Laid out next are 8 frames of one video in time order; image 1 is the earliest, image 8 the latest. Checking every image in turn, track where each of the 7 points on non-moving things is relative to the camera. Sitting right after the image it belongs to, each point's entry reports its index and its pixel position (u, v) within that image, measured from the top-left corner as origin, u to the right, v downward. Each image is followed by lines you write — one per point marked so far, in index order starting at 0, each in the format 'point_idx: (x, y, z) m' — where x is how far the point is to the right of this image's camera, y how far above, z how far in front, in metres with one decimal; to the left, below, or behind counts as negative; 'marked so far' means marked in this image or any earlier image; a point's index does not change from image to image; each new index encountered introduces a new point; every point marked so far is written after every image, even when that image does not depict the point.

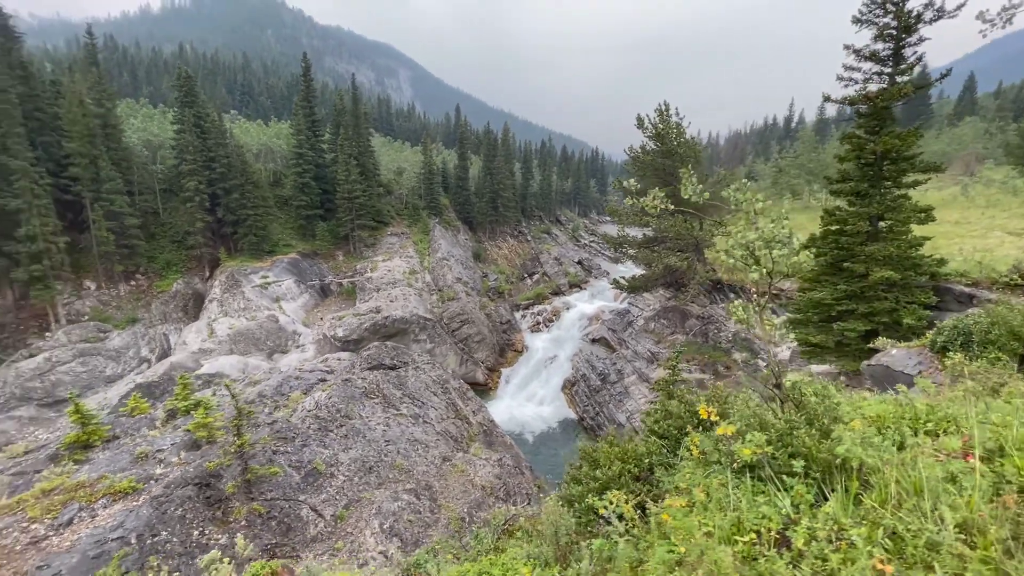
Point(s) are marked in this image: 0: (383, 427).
0: (-3.1, -3.3, +11.1) m
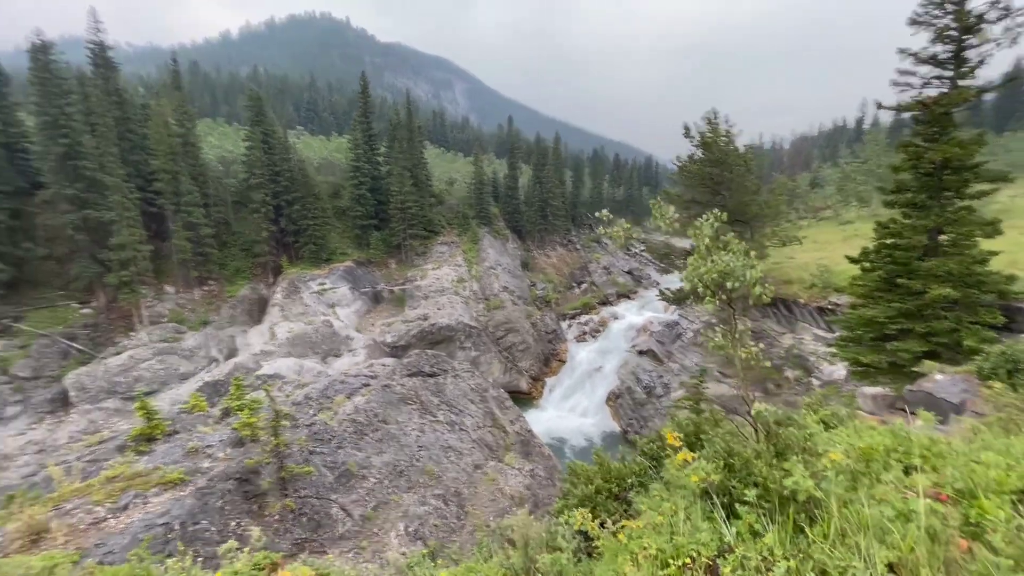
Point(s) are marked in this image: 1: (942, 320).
0: (-2.3, -3.5, +11.5) m
1: (+8.9, -0.8, +10.2) m
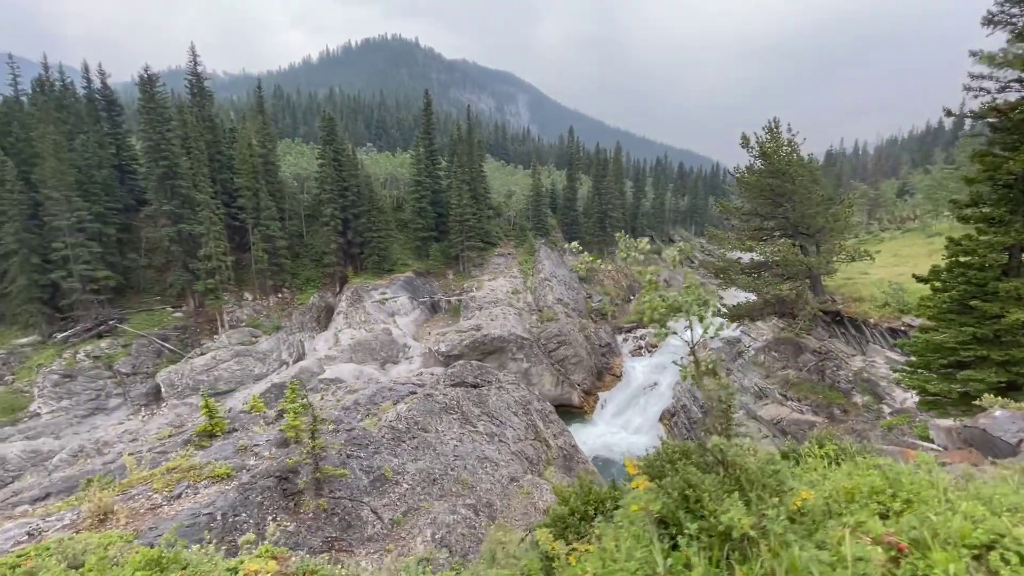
0: (-1.5, -3.8, +11.9) m
1: (+9.6, -1.2, +9.2) m
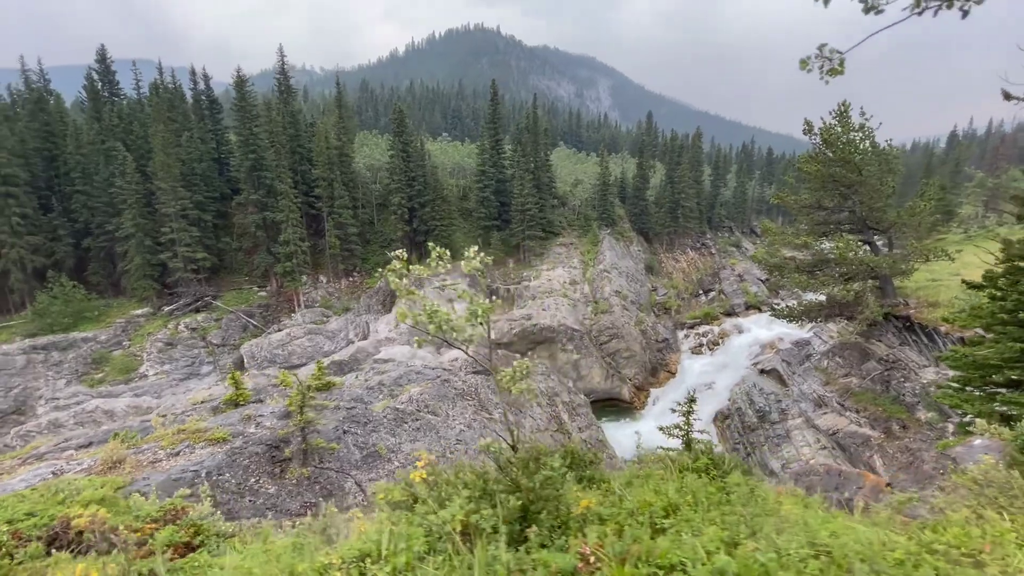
0: (-1.3, -3.6, +12.4) m
1: (+9.3, -1.4, +7.9) m
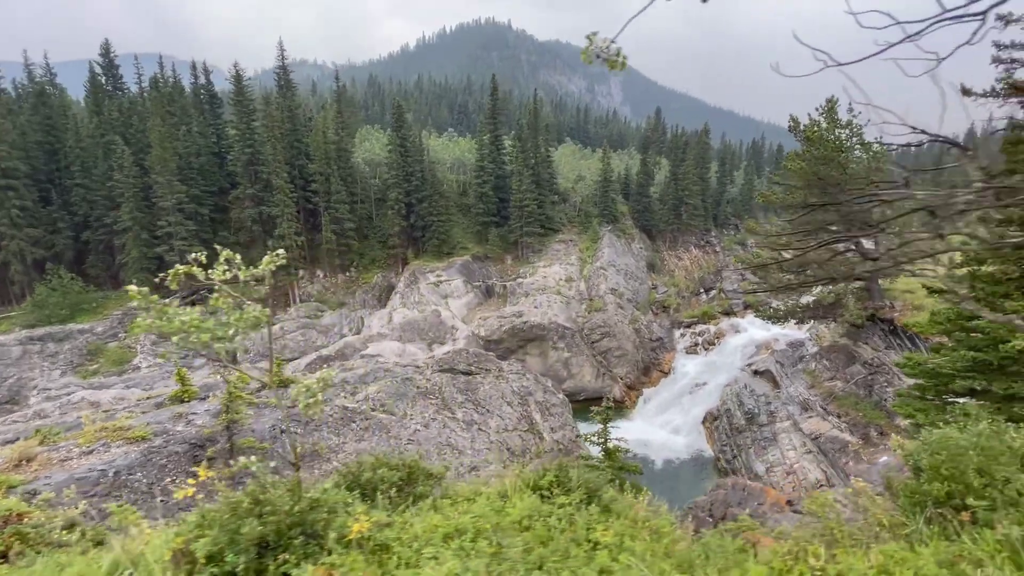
0: (-2.4, -3.6, +12.3) m
1: (+8.1, -1.5, +7.6) m
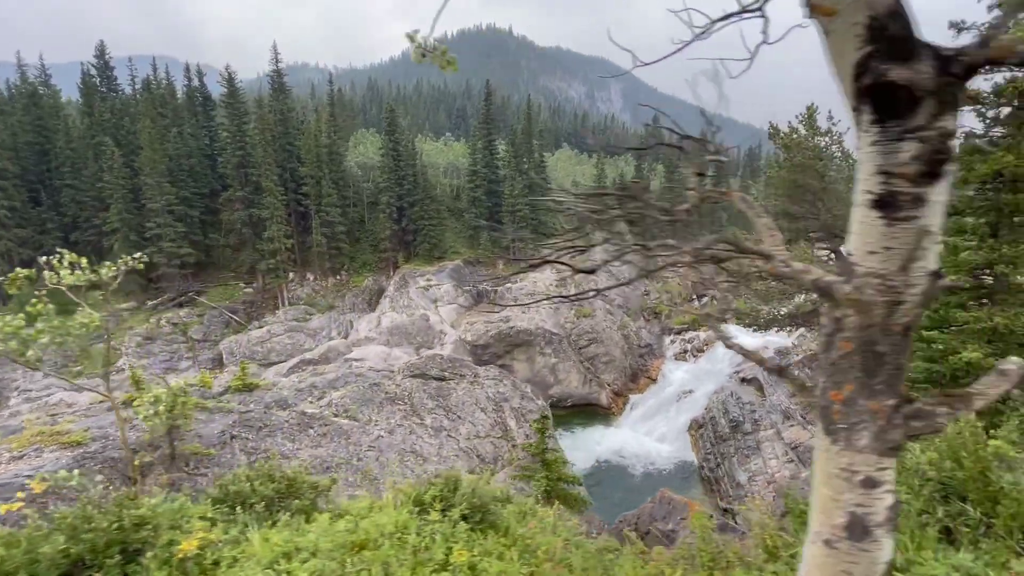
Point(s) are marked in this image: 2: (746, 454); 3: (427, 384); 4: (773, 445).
0: (-3.3, -3.7, +12.1) m
1: (+7.3, -1.7, +7.5) m
2: (+8.9, -6.4, +18.5) m
3: (-2.7, -3.1, +15.5) m
4: (+9.7, -5.9, +18.1) m
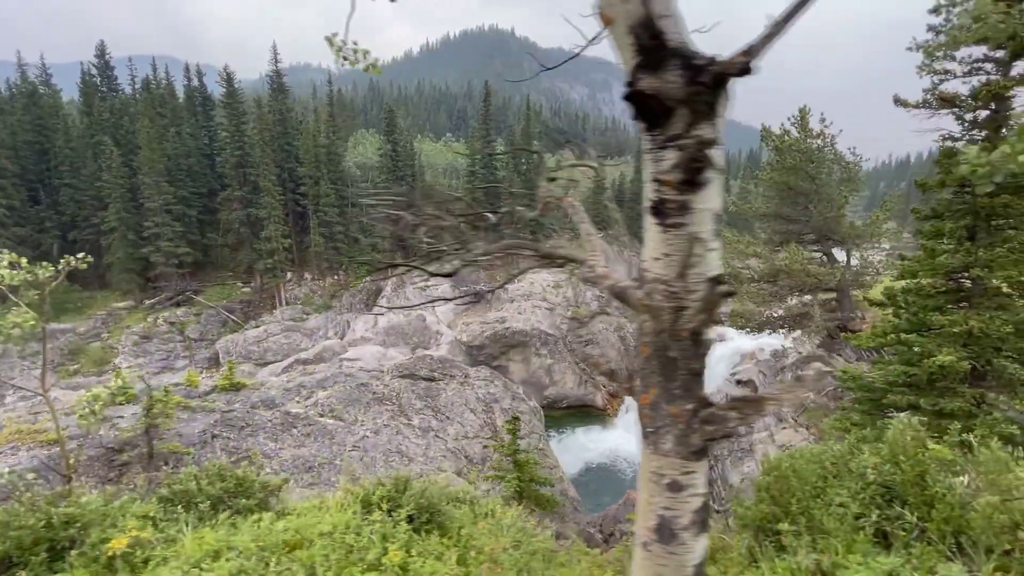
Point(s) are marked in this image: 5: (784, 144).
0: (-3.6, -3.7, +12.1) m
1: (+6.9, -1.7, +7.4) m
2: (+8.5, -6.5, +18.5) m
3: (-3.0, -3.1, +15.6) m
4: (+9.3, -6.0, +18.1) m
5: (+10.2, +5.3, +17.7) m
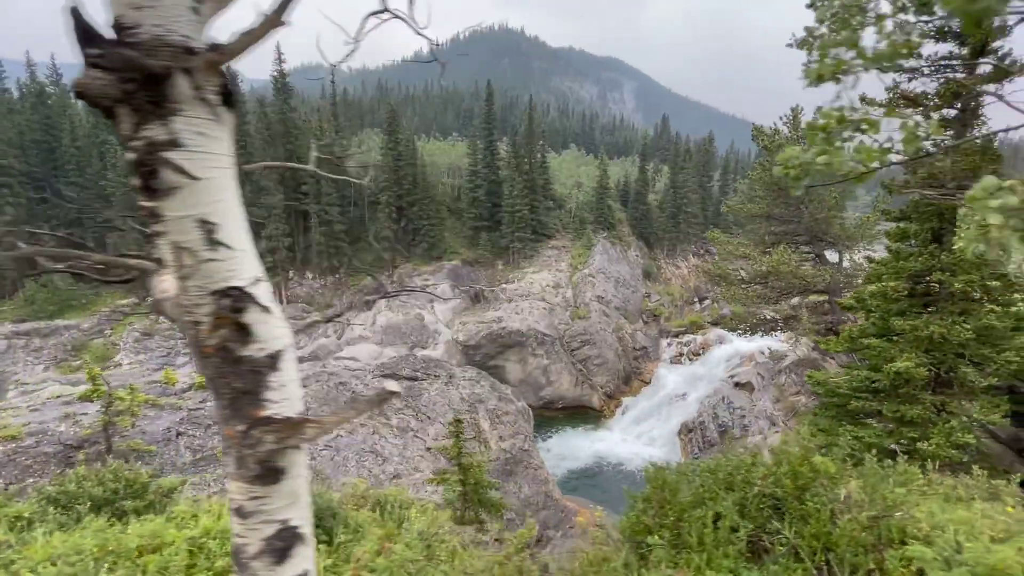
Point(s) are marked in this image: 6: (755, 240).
0: (-4.3, -3.7, +12.2) m
1: (+6.2, -1.8, +7.3) m
2: (+8.0, -6.6, +18.3) m
3: (-3.6, -3.1, +15.6) m
4: (+8.8, -6.1, +17.9) m
5: (+9.8, +5.3, +17.4) m
6: (+10.1, +2.1, +19.1) m
